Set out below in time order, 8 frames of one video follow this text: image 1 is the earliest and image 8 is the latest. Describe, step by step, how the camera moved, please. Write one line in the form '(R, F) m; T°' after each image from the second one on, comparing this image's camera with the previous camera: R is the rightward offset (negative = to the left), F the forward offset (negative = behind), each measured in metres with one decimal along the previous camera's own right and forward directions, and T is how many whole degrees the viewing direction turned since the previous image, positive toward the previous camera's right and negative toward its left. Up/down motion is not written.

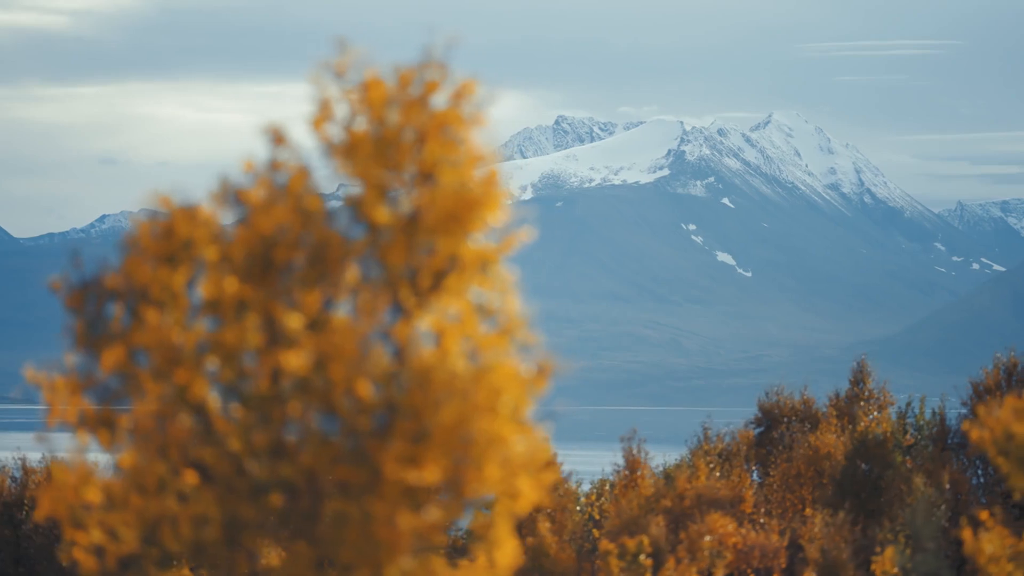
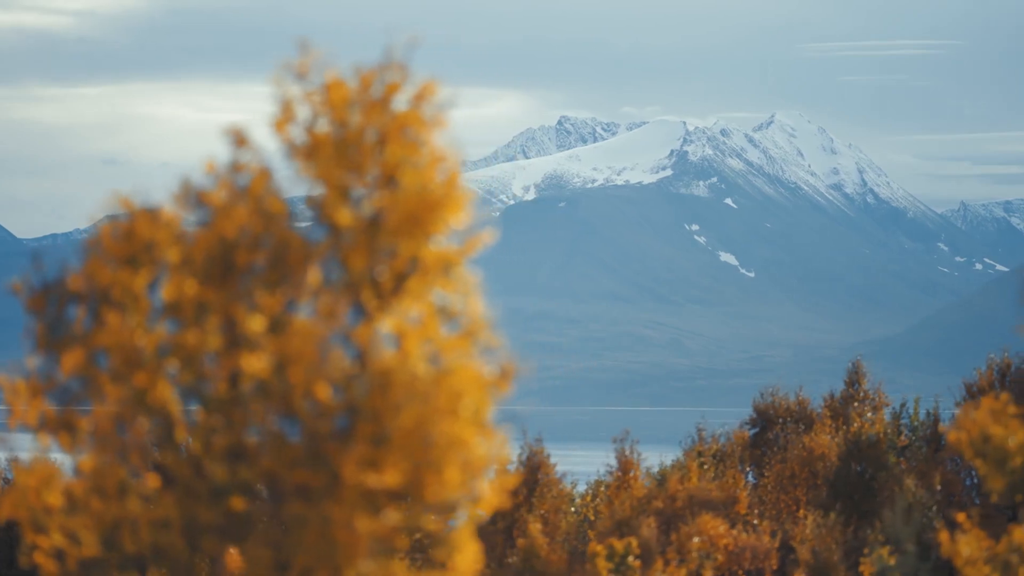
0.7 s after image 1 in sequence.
(+0.2, 0.0) m; 0°
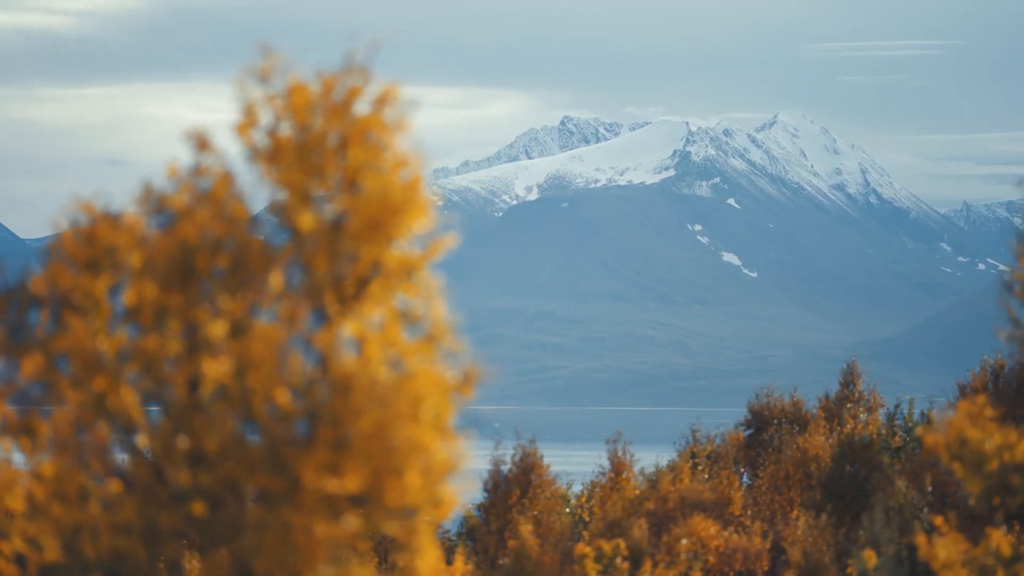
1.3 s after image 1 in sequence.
(+0.2, 0.0) m; 0°
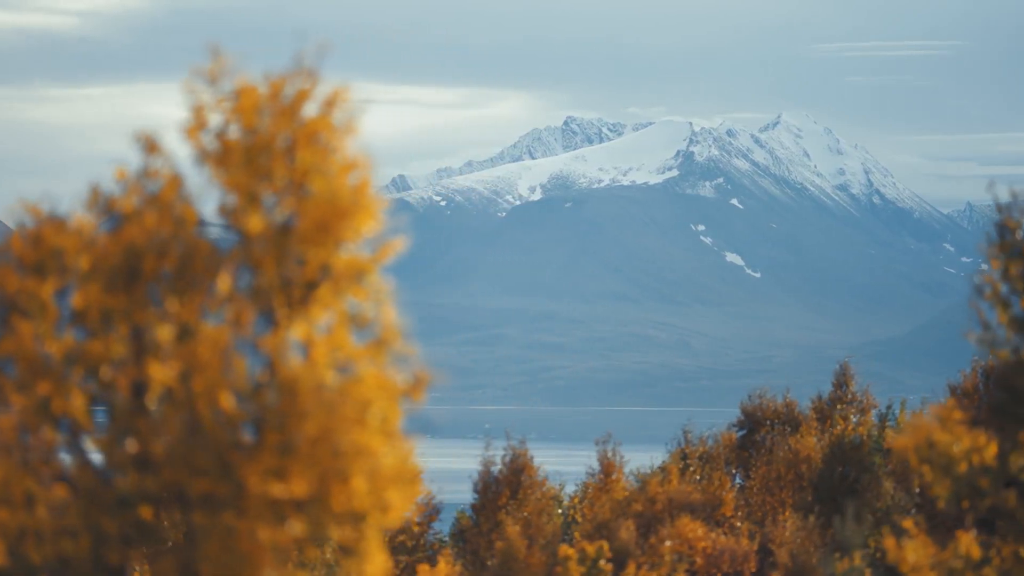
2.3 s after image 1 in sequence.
(+0.3, 0.0) m; 0°
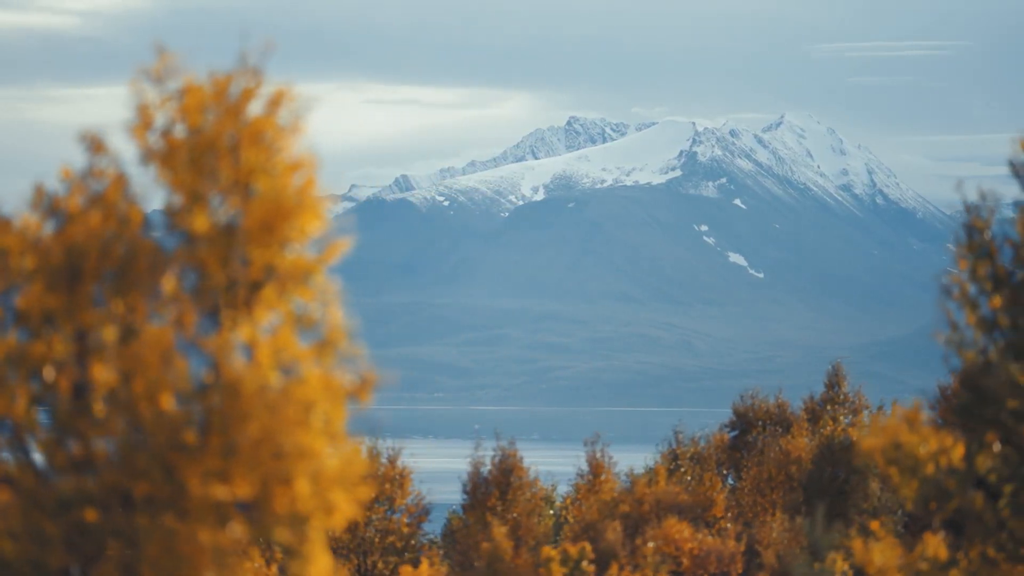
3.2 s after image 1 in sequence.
(+0.3, 0.0) m; 0°
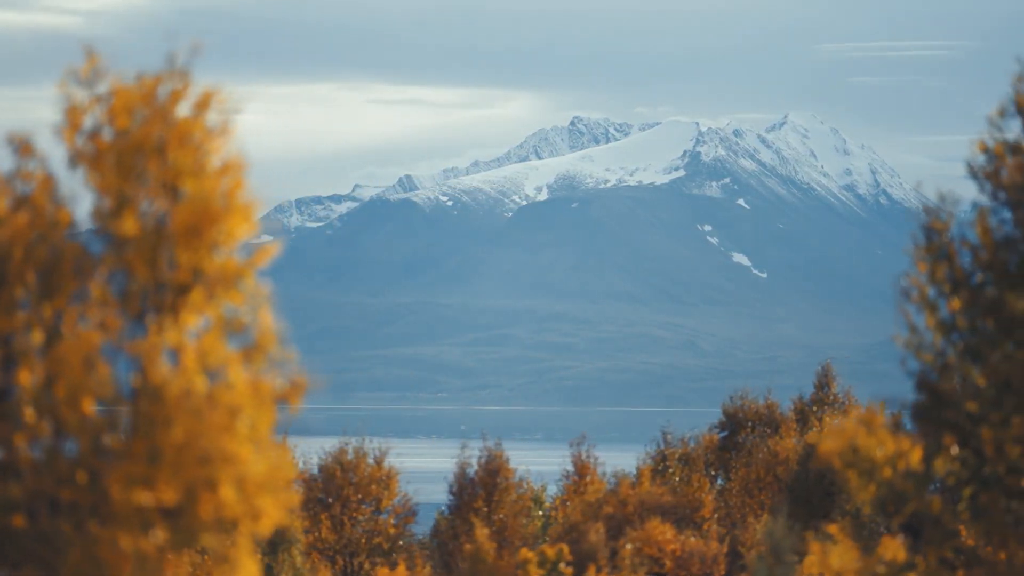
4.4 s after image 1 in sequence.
(+0.4, +0.1) m; 0°
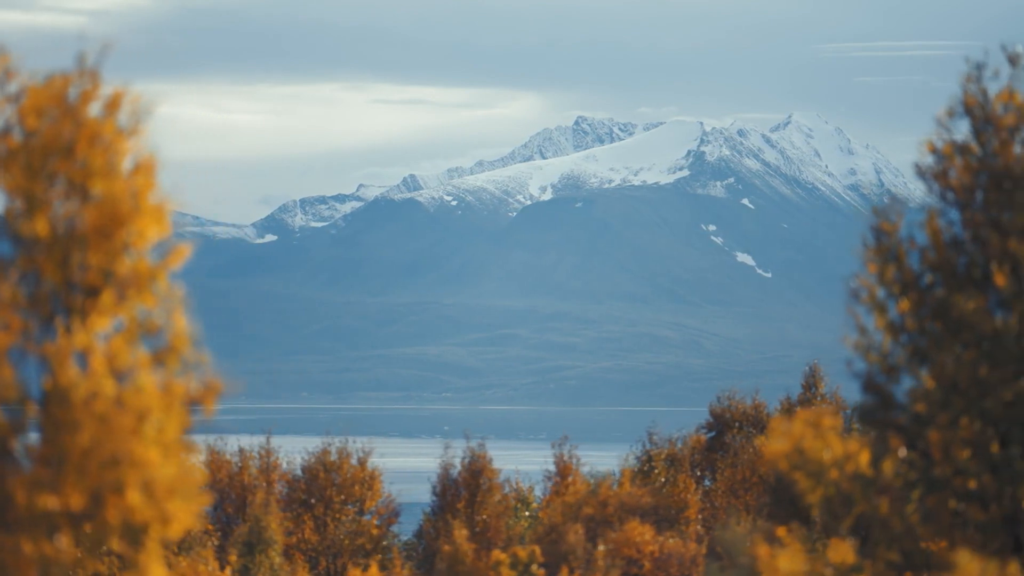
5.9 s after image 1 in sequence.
(+0.5, +0.1) m; 0°
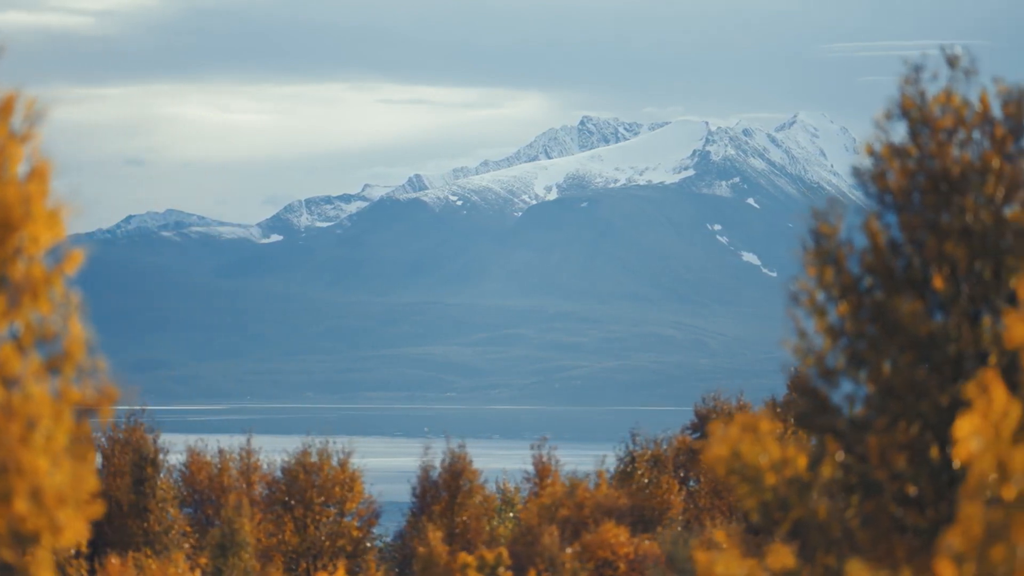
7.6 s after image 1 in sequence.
(+0.6, +0.1) m; 0°
